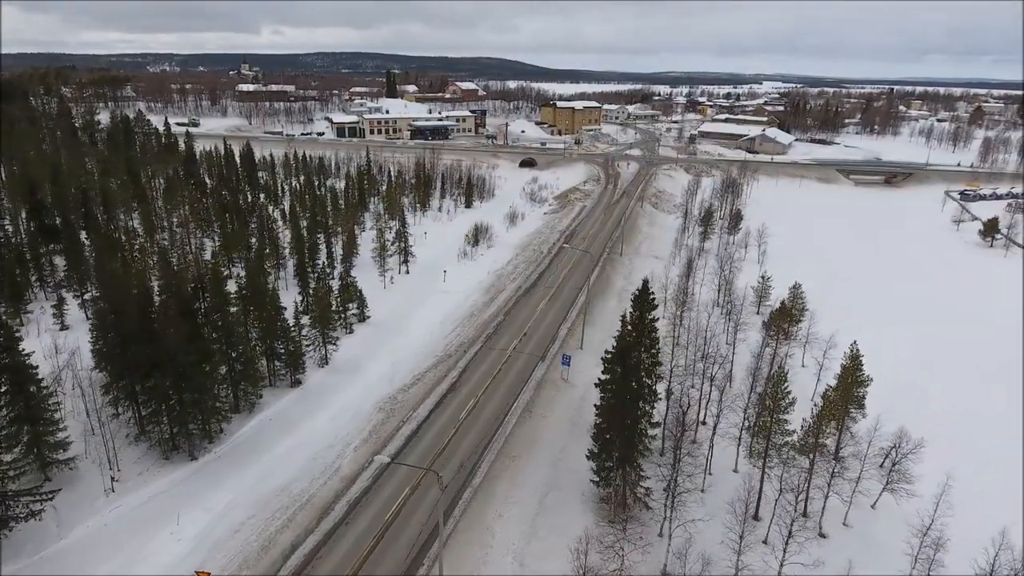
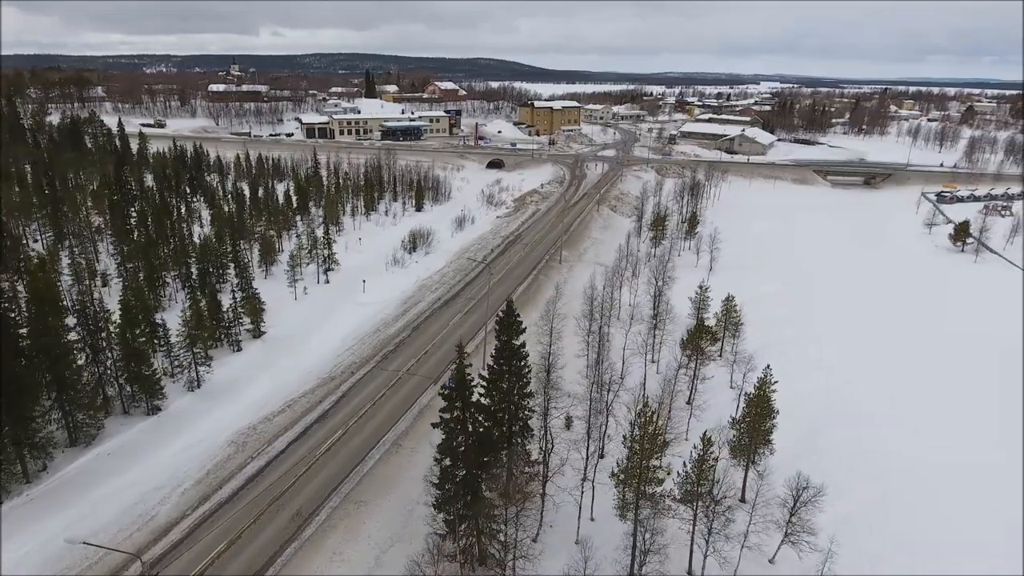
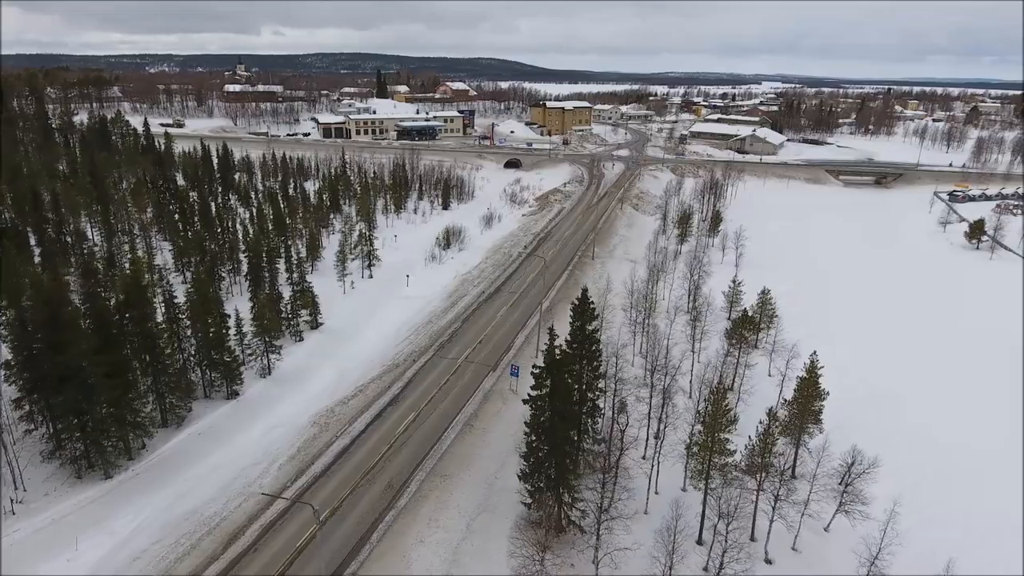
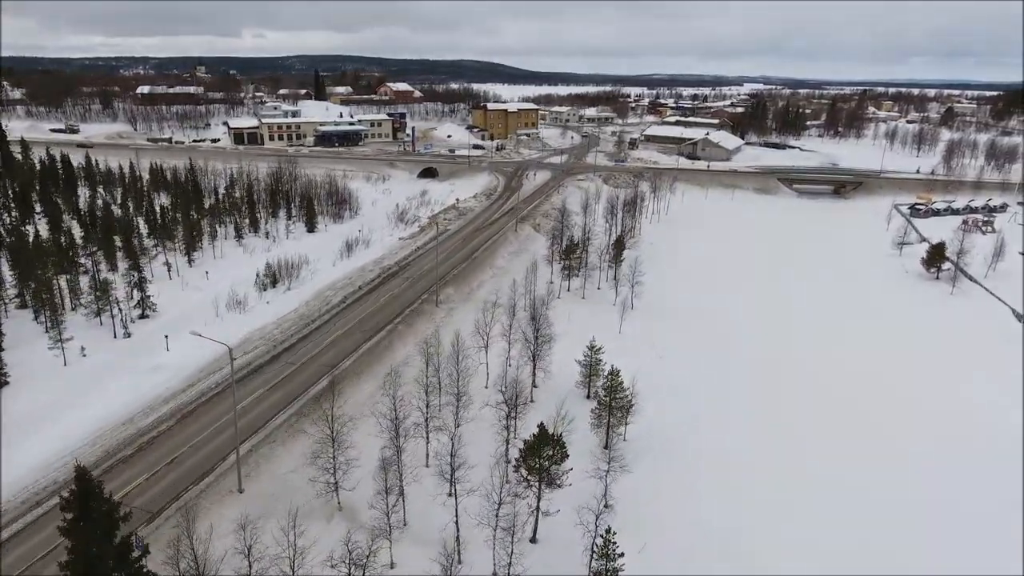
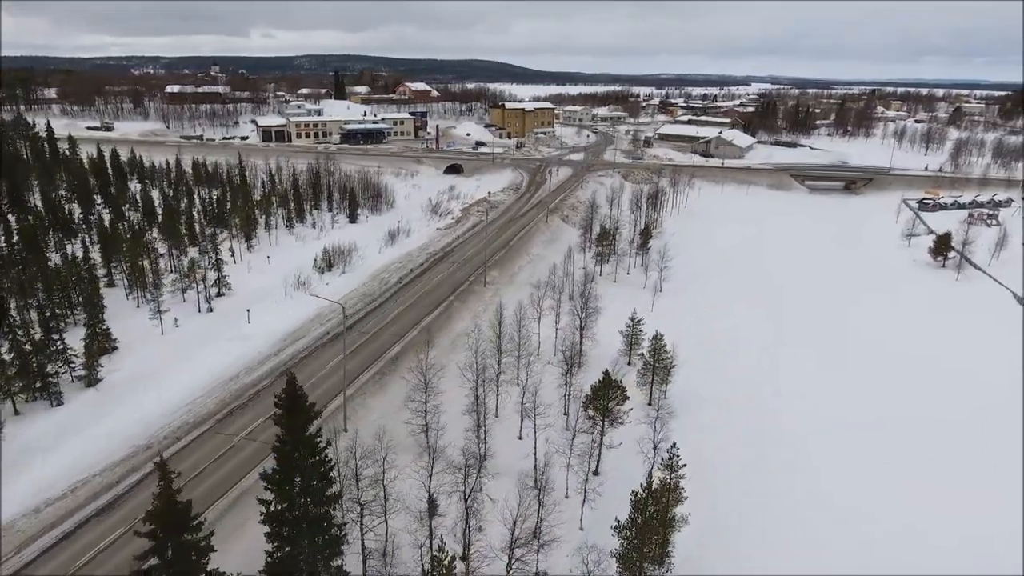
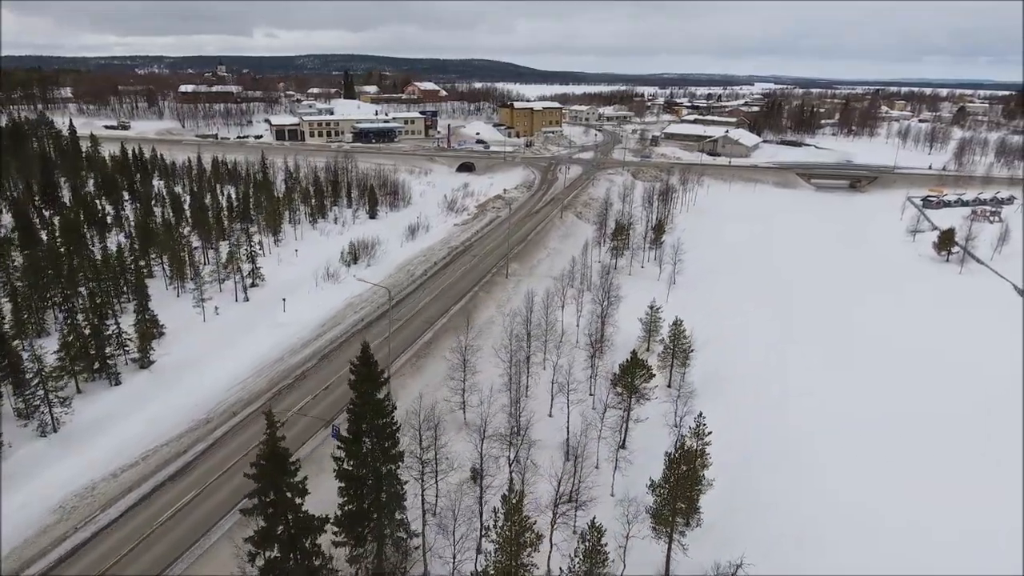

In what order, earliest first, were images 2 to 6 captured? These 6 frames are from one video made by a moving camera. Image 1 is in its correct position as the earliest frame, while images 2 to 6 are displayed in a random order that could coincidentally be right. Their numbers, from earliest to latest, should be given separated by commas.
3, 2, 6, 5, 4
